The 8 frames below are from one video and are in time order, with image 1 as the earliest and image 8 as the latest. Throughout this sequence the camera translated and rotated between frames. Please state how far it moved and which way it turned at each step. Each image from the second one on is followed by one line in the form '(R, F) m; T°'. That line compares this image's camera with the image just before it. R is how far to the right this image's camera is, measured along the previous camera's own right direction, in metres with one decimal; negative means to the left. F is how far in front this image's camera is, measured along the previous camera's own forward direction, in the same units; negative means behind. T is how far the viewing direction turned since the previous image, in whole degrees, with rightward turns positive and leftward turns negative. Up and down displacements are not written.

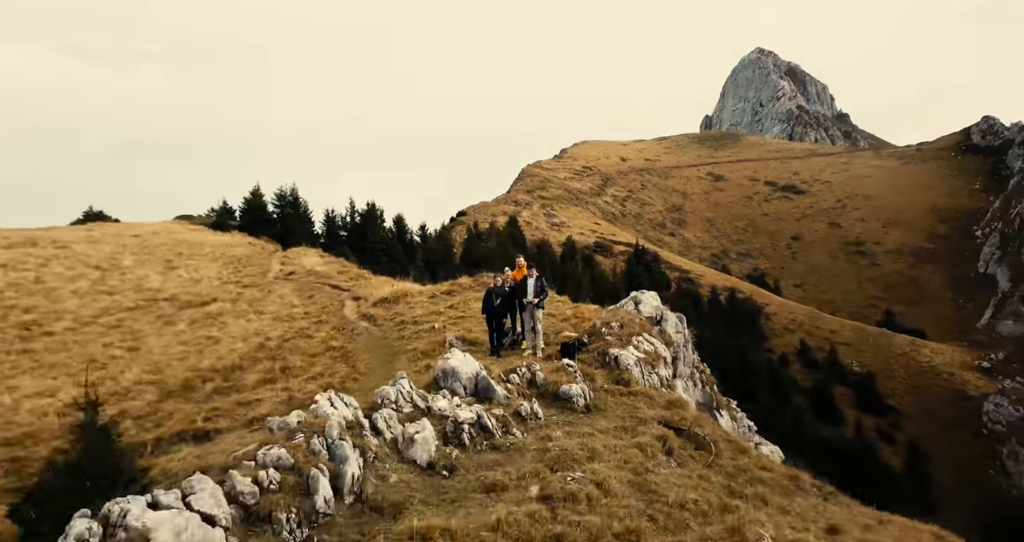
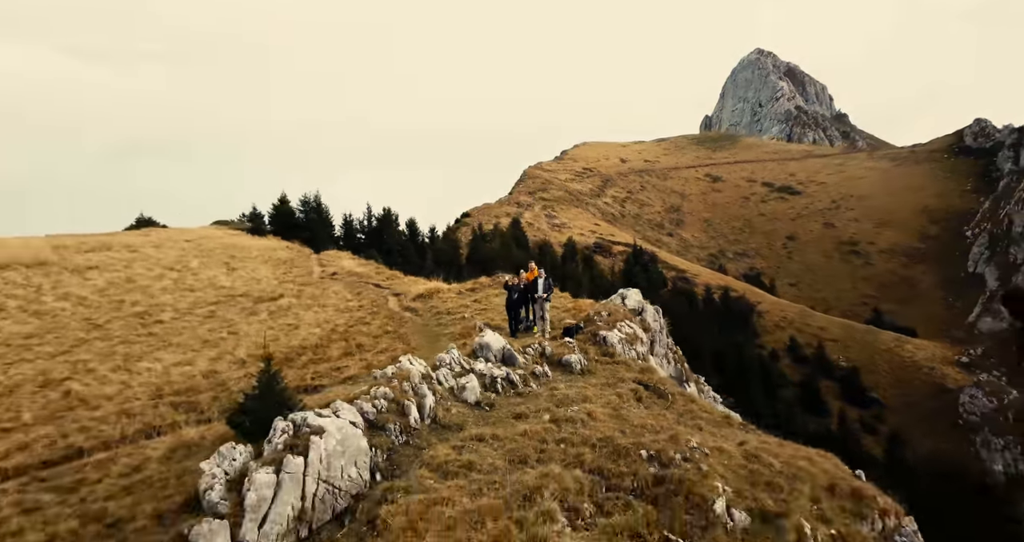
(-0.3, -3.0) m; 0°
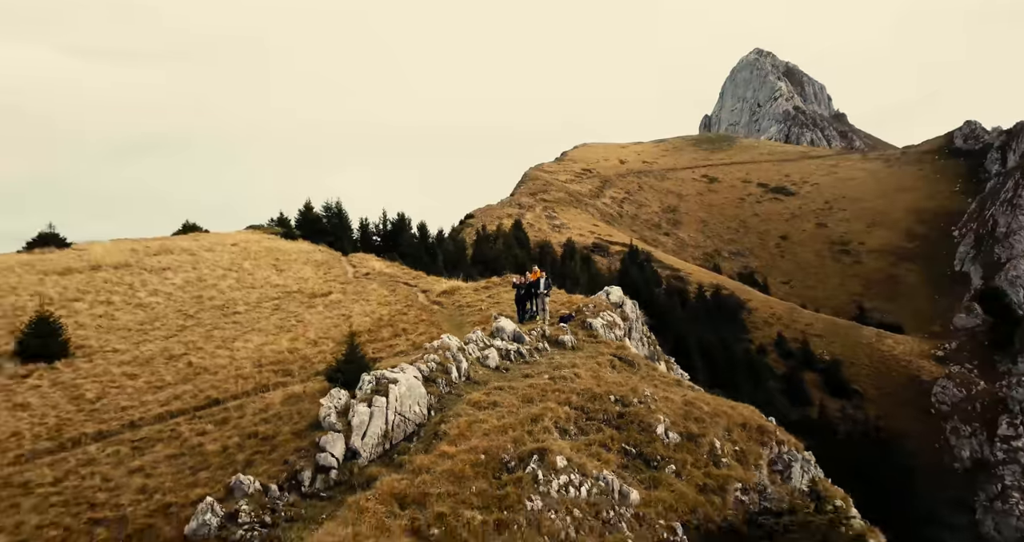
(-0.2, -3.6) m; 0°
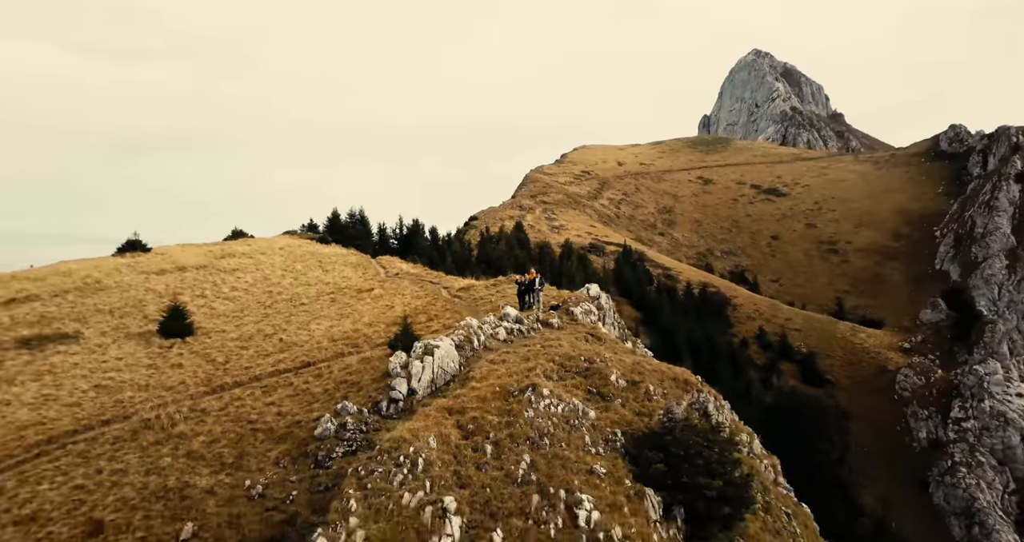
(-0.1, -5.4) m; 0°
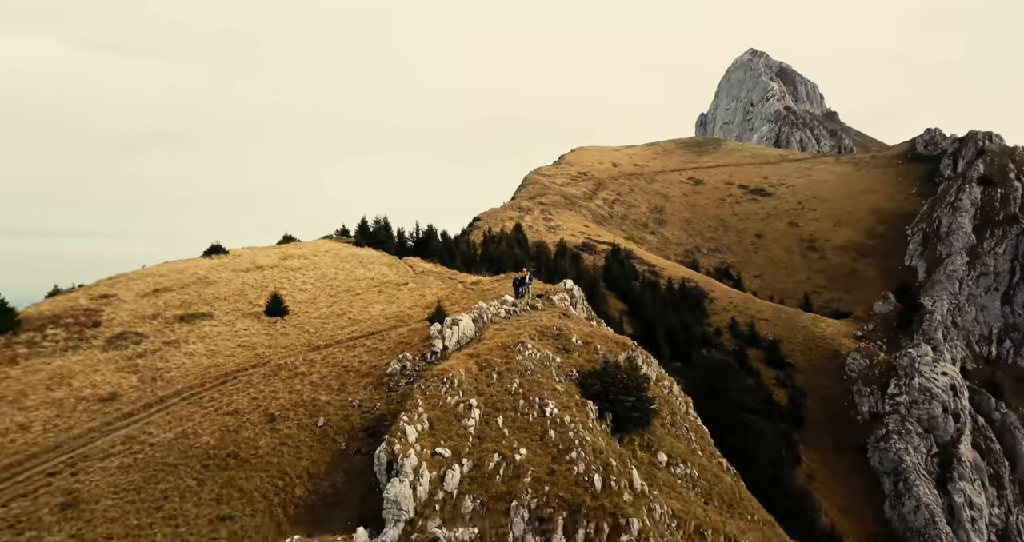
(+0.2, -8.8) m; 0°
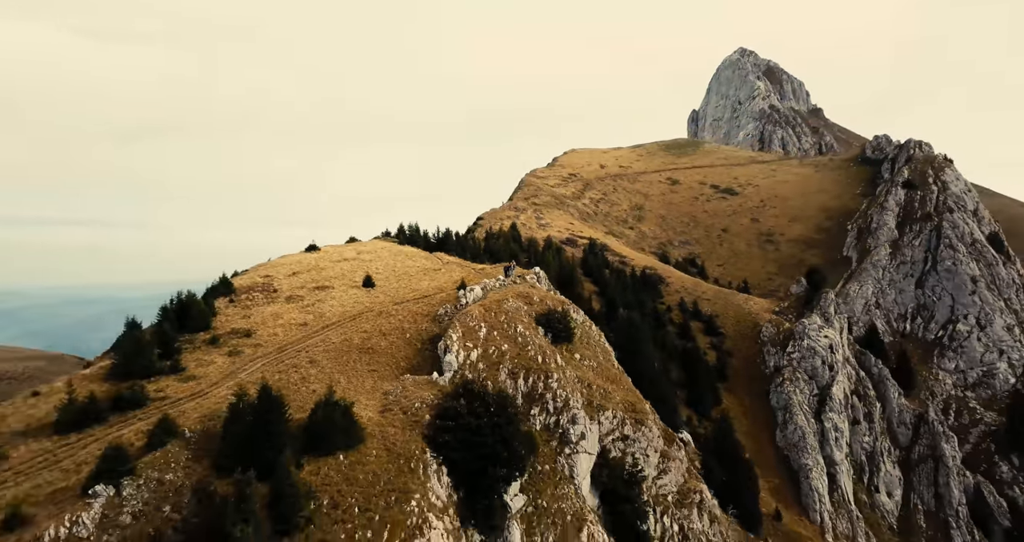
(+0.9, -21.3) m; 0°
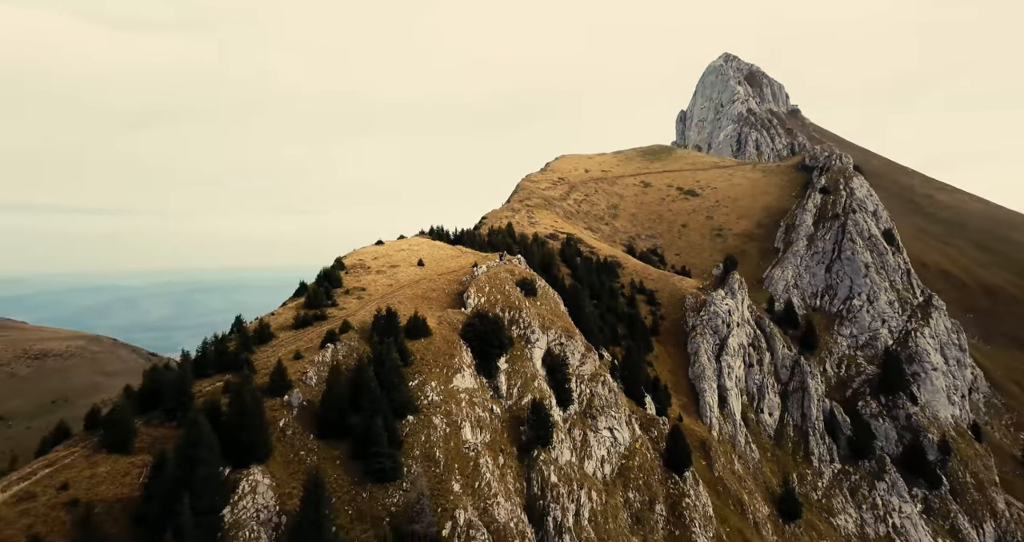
(+1.6, -34.9) m; 0°
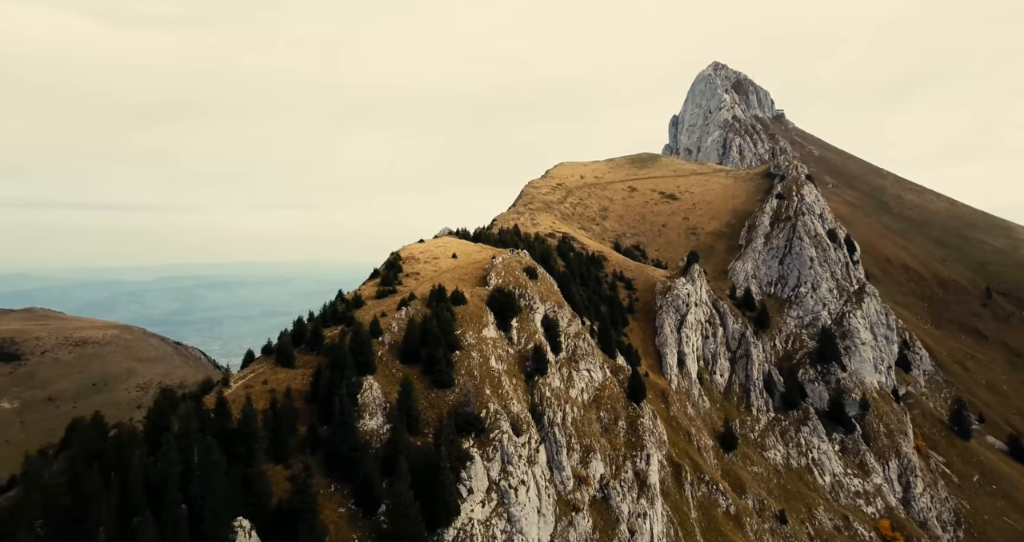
(-1.3, -32.1) m; 0°
